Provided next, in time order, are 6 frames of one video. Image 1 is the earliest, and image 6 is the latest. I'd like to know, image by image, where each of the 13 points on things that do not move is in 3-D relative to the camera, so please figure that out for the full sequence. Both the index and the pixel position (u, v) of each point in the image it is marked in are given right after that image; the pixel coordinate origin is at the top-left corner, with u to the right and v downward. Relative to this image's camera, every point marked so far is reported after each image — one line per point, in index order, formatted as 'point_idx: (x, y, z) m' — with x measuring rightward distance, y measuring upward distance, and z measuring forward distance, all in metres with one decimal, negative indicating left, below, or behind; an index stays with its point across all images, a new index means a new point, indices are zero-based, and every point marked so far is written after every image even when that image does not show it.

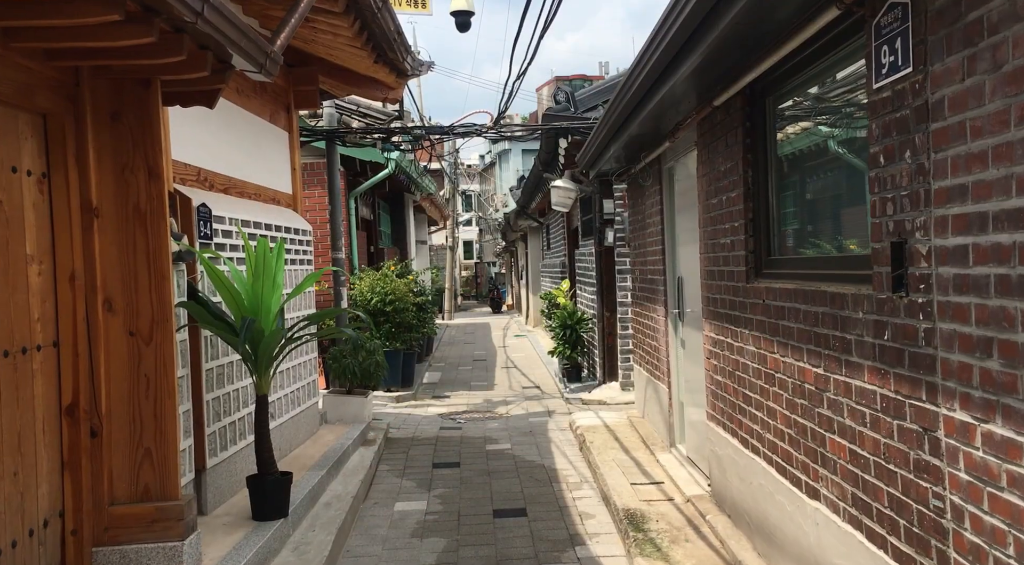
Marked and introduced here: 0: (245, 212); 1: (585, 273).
0: (-1.6, +0.4, +4.9) m
1: (+0.8, +0.1, +9.2) m
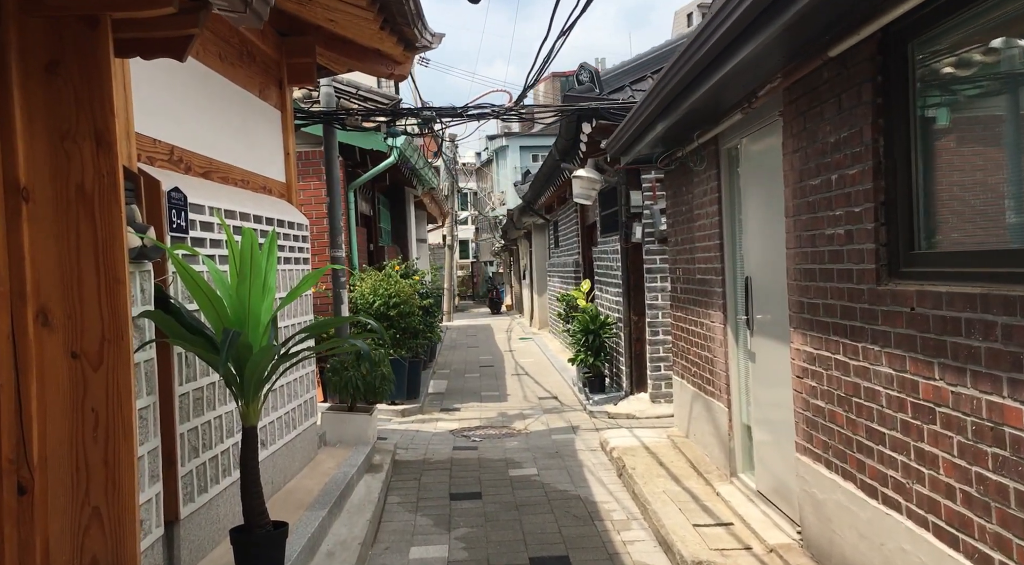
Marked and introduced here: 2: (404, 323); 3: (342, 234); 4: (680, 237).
0: (-1.4, +0.4, +4.1) m
1: (+1.0, +0.1, +8.4) m
2: (-1.0, -0.4, +7.7) m
3: (-1.3, +0.4, +6.5) m
4: (+1.2, +0.3, +5.8) m
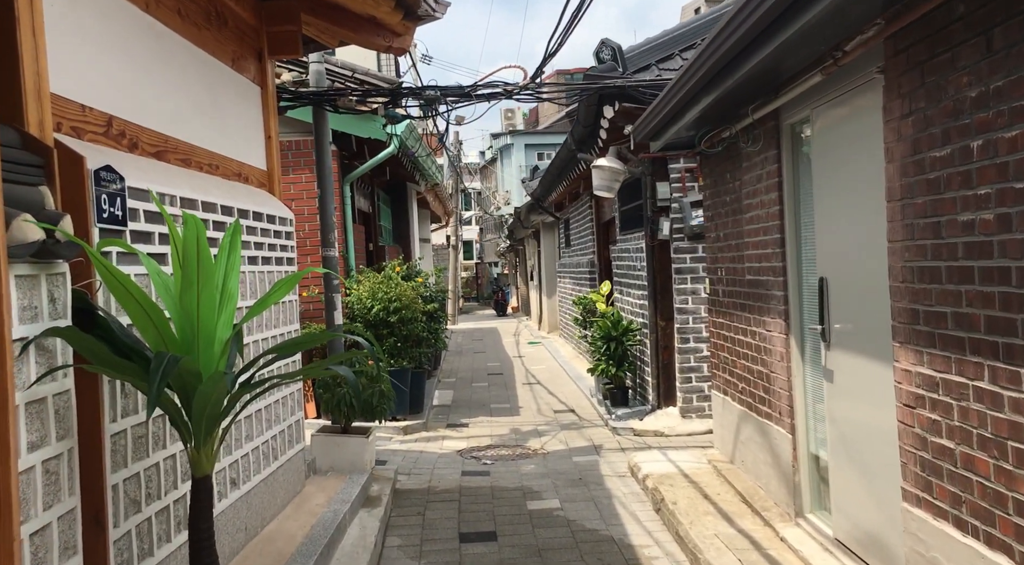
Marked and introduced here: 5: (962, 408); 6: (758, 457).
0: (-1.3, +0.4, +3.3) m
1: (+1.1, +0.1, +7.6) m
2: (-0.9, -0.4, +6.9) m
3: (-1.2, +0.4, +5.8) m
4: (+1.3, +0.3, +5.0) m
5: (+1.3, -0.4, +2.4) m
6: (+1.3, -0.9, +4.4) m
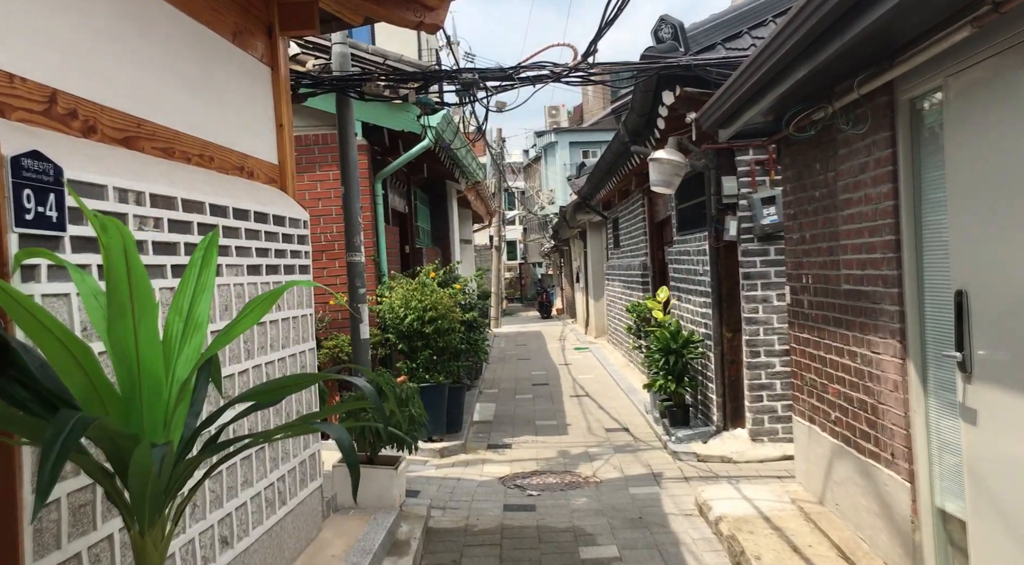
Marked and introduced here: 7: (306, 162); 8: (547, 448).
0: (-1.1, +0.3, +2.7) m
1: (+1.5, 0.0, +6.9) m
2: (-0.5, -0.4, +6.3) m
3: (-0.9, +0.3, +5.2) m
4: (+1.5, +0.3, +4.3) m
5: (+1.4, -0.4, +1.6) m
6: (+1.5, -1.0, +3.7) m
7: (-1.6, +0.9, +6.4) m
8: (+0.3, -1.3, +6.5) m
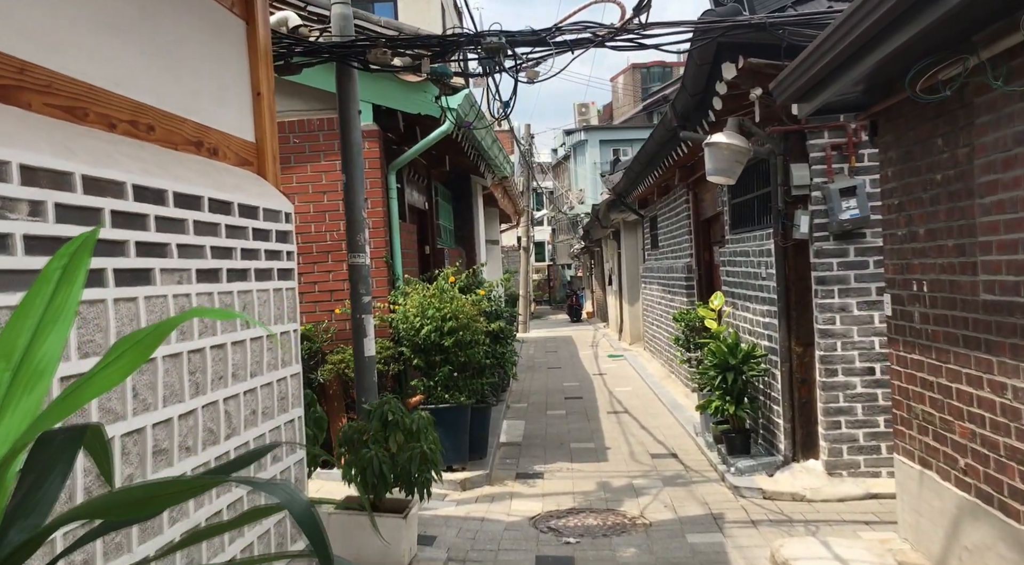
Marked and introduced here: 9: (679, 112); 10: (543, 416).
0: (-1.0, +0.3, +1.9) m
1: (+1.7, 0.0, +6.0) m
2: (-0.3, -0.5, +5.5) m
3: (-0.8, +0.3, +4.3) m
4: (+1.7, +0.2, +3.4) m
5: (+1.5, -0.4, +0.7) m
6: (+1.7, -1.0, +2.8) m
7: (-1.4, +0.9, +5.6) m
8: (+0.5, -1.3, +5.6) m
9: (+1.2, +1.2, +5.9) m
10: (+0.3, -1.3, +8.0) m
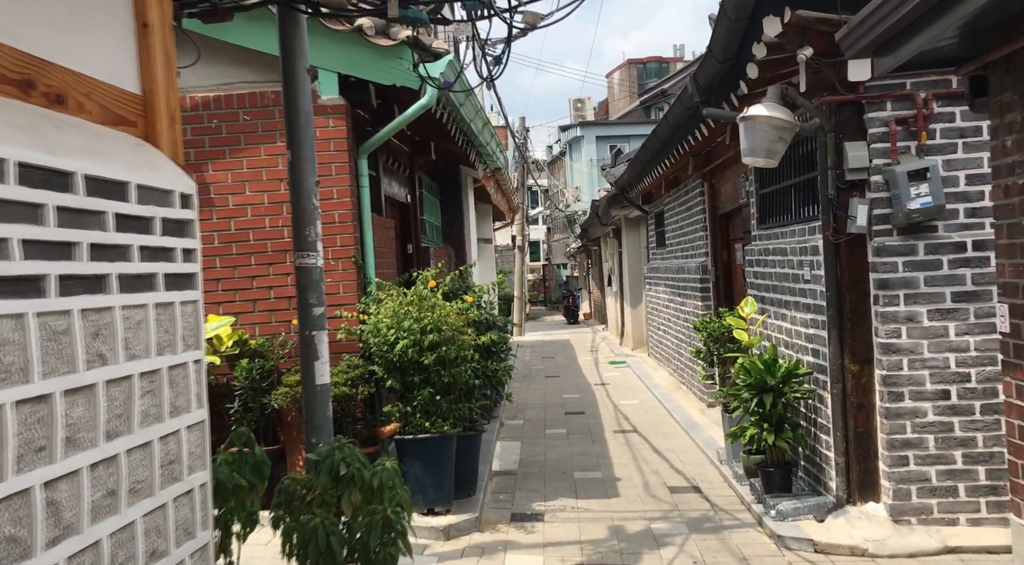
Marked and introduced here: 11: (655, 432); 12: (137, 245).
0: (-1.0, +0.3, +0.9) m
1: (+1.7, 0.0, +5.1) m
2: (-0.4, -0.5, +4.5) m
3: (-0.8, +0.2, +3.4) m
4: (+1.6, +0.2, +2.5) m
5: (+1.5, -0.5, -0.2) m
6: (+1.6, -1.0, +1.9) m
7: (-1.4, +0.9, +4.7) m
8: (+0.5, -1.3, +4.7) m
9: (+1.1, +1.2, +4.9) m
10: (+0.3, -1.3, +7.1) m
11: (+1.2, -1.3, +6.9) m
12: (-0.9, +0.1, +2.0) m
